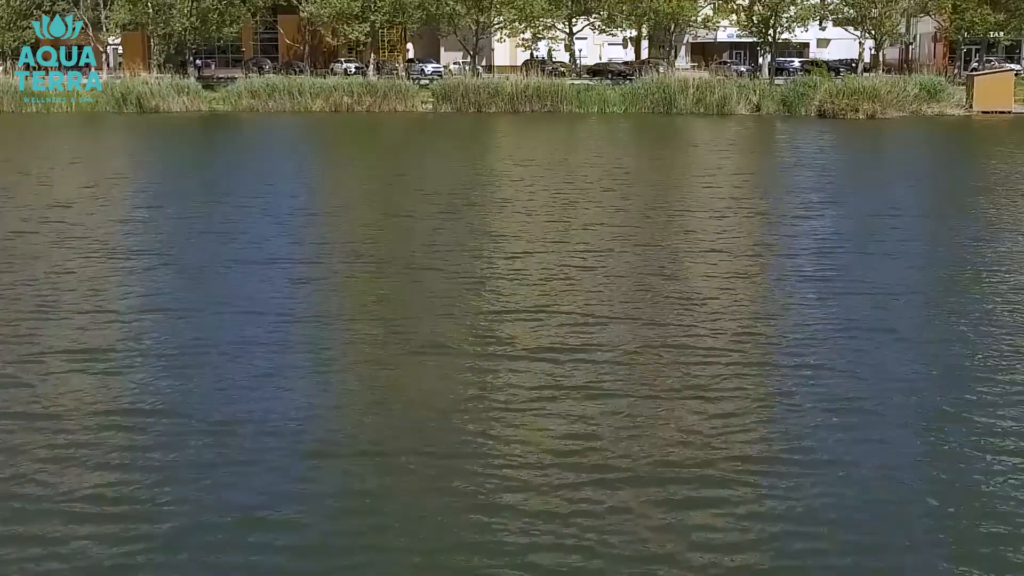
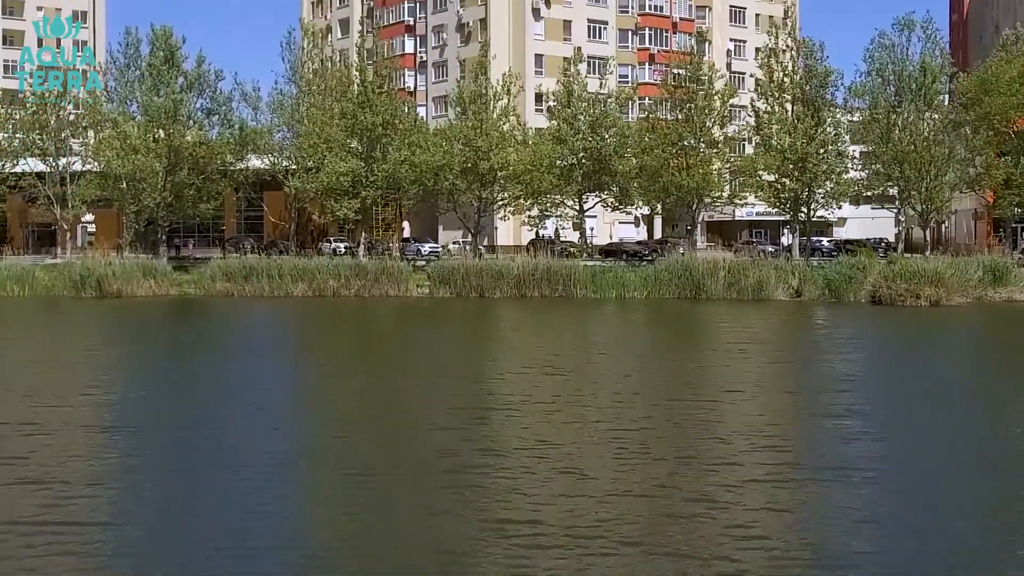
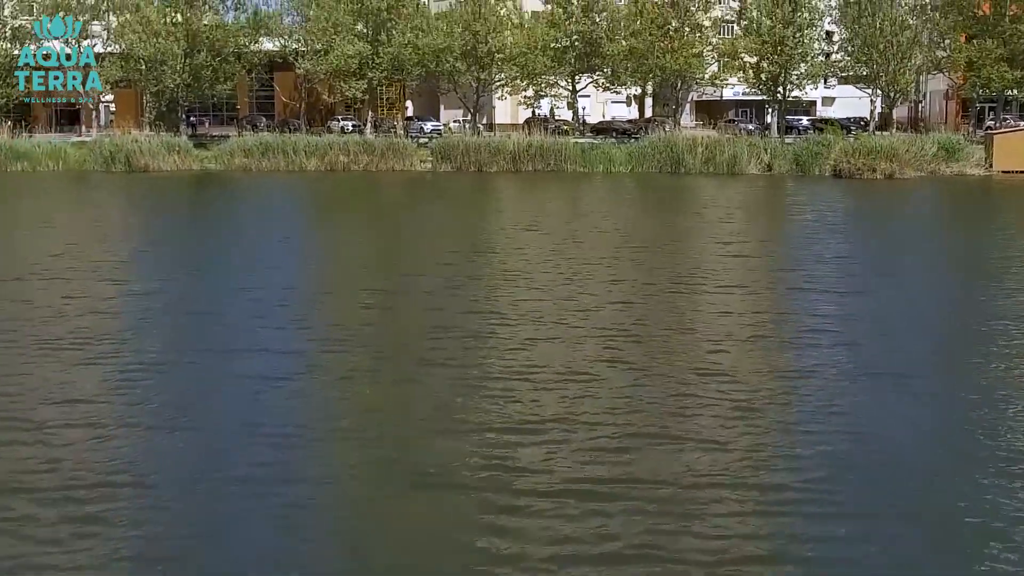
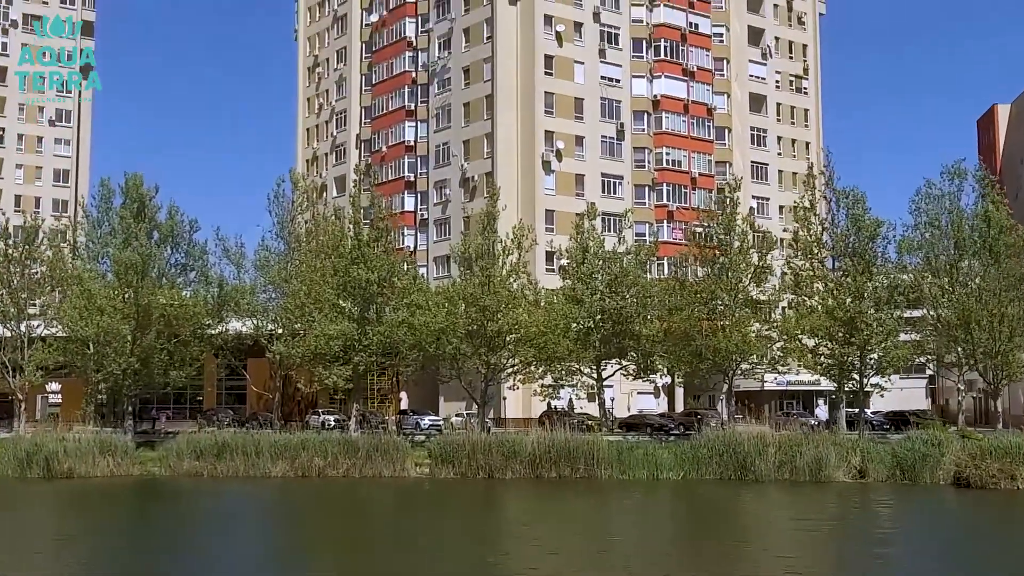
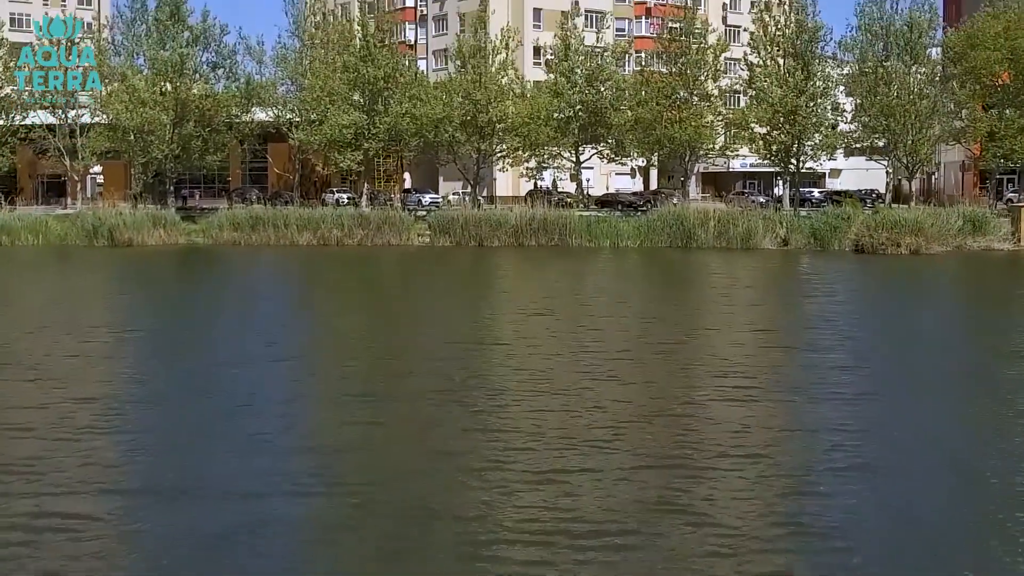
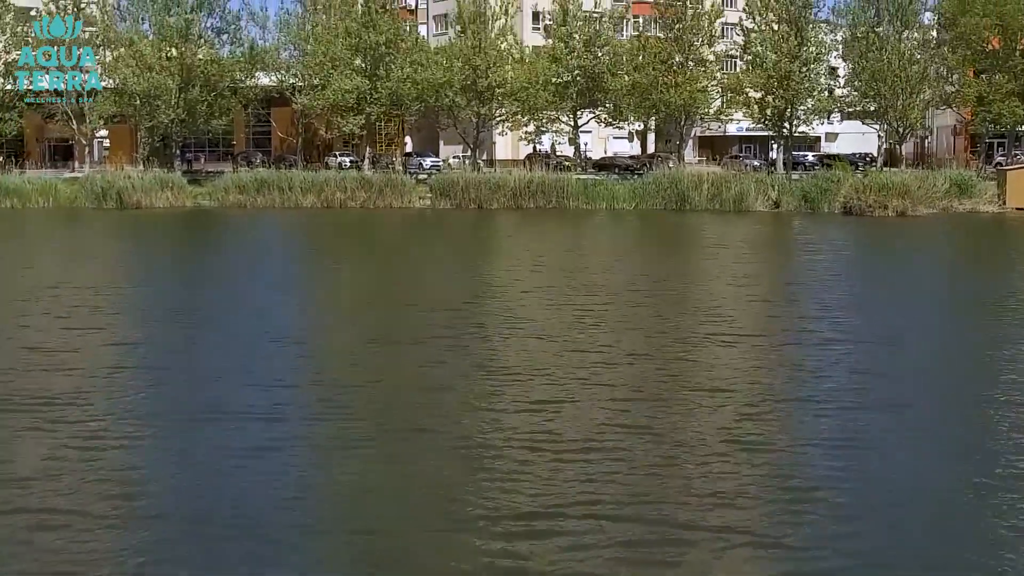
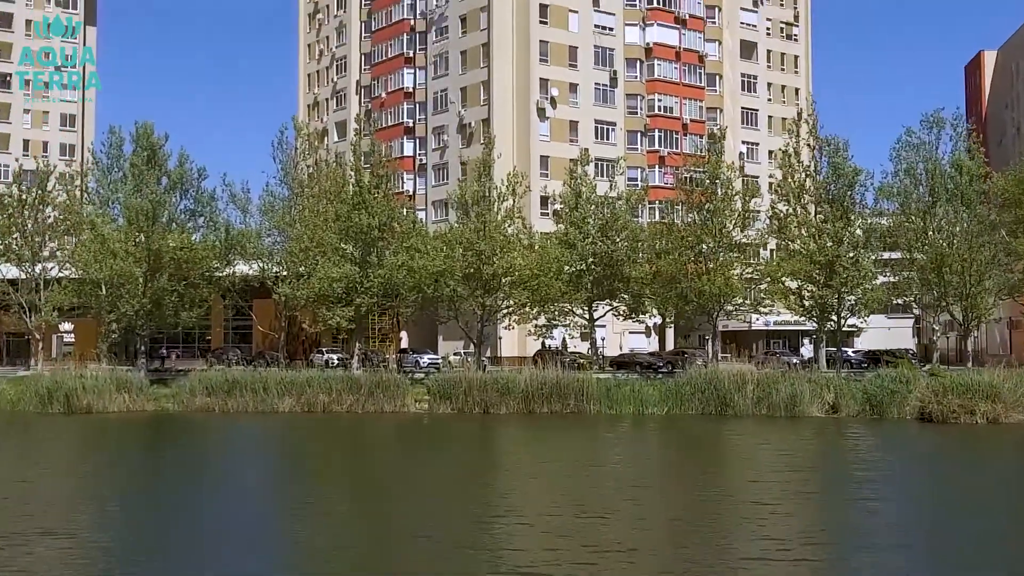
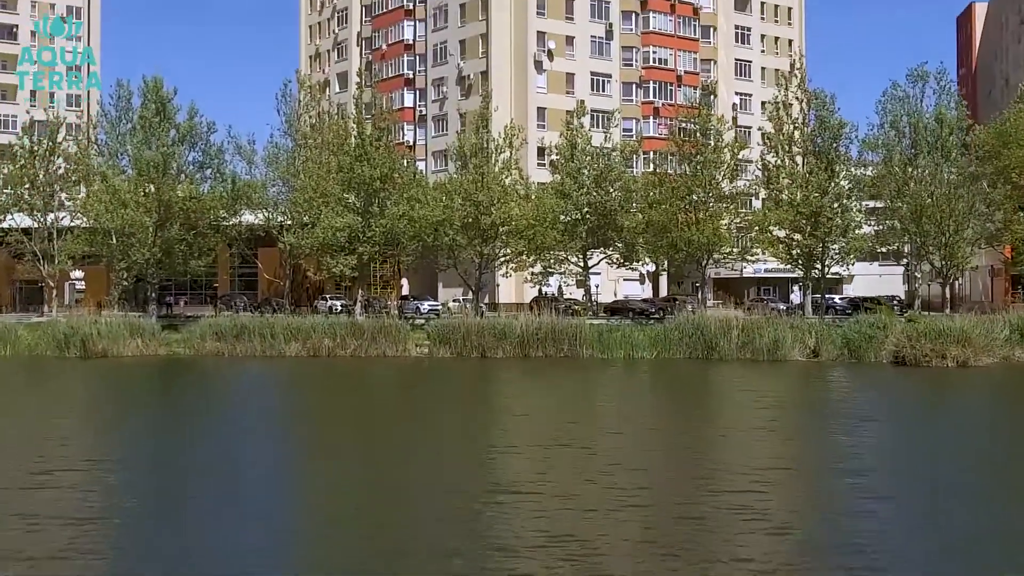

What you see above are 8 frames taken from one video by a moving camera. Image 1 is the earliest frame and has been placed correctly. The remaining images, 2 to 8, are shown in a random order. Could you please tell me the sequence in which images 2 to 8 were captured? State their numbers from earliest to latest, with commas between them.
3, 6, 5, 2, 8, 7, 4
